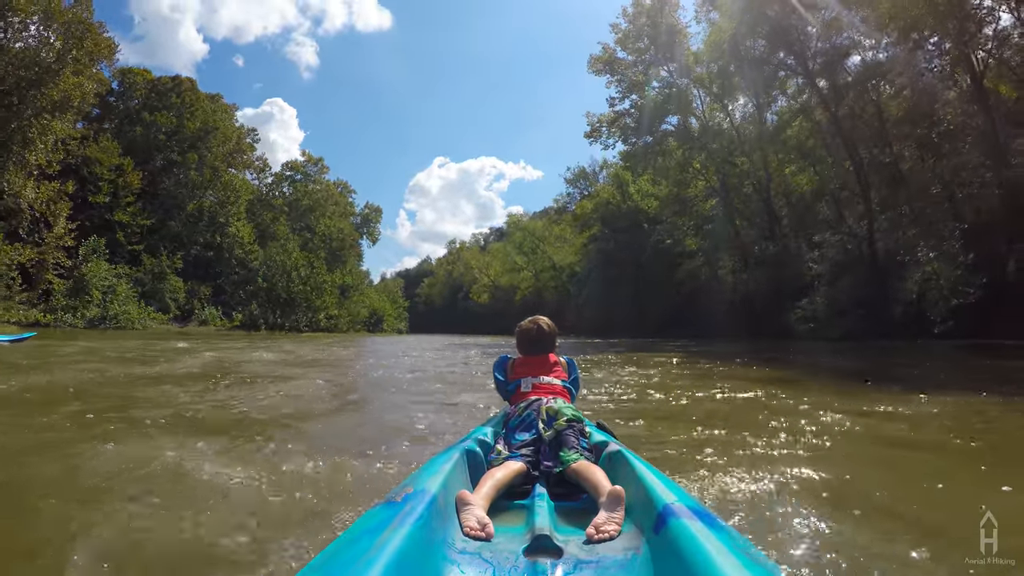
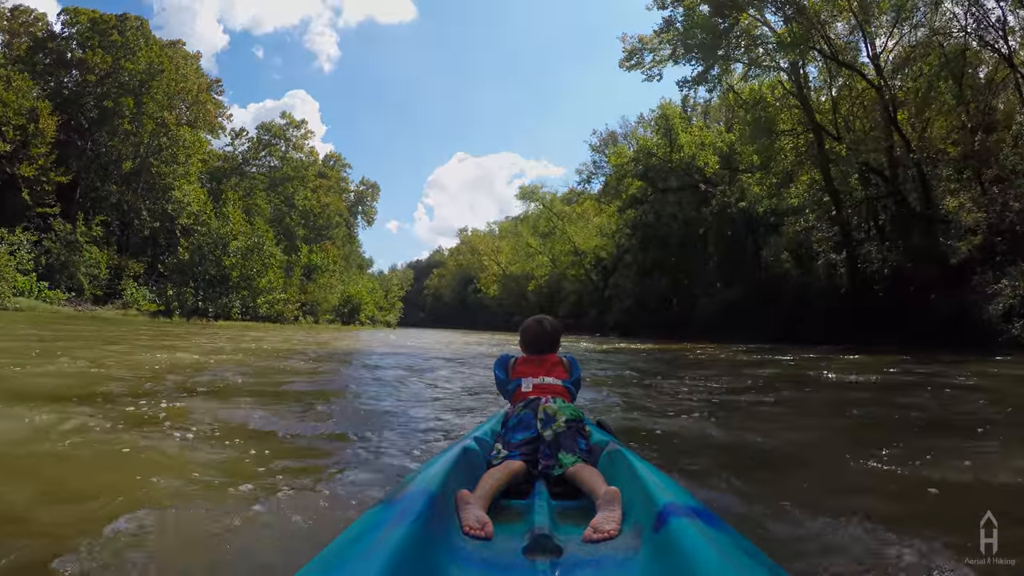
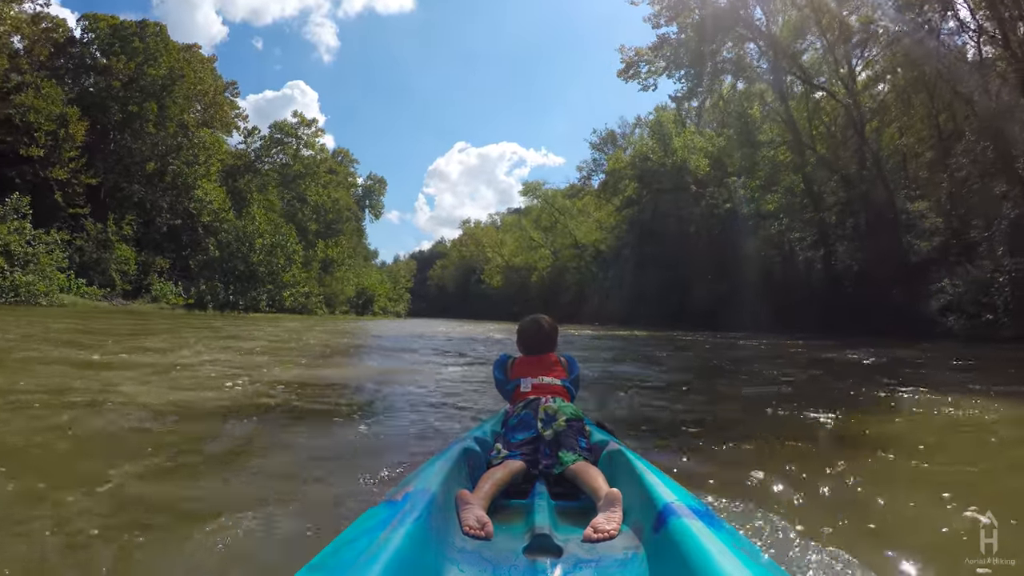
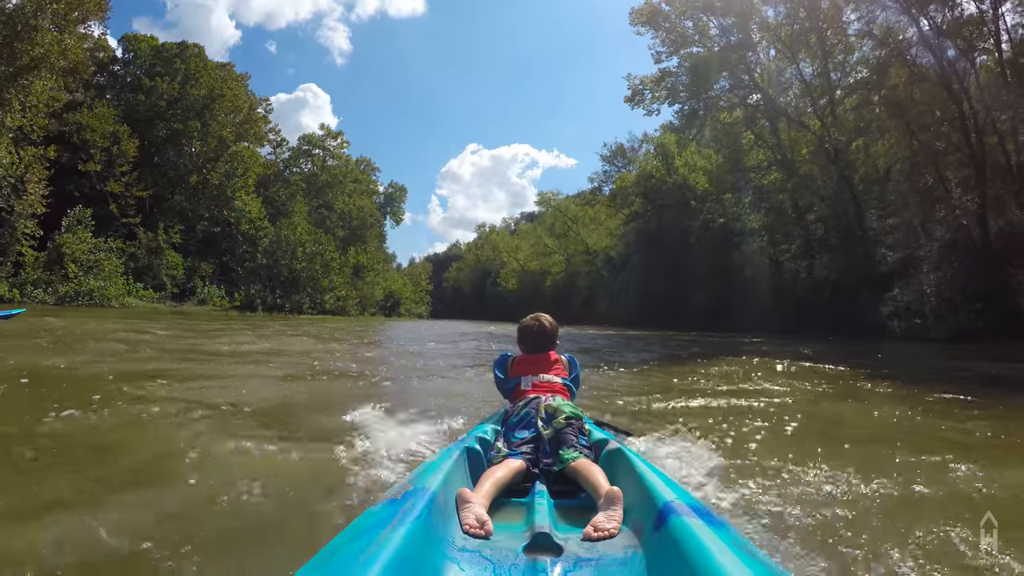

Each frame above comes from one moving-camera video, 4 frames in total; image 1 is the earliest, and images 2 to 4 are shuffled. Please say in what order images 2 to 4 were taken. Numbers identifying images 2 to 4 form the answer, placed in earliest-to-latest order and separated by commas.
4, 3, 2
